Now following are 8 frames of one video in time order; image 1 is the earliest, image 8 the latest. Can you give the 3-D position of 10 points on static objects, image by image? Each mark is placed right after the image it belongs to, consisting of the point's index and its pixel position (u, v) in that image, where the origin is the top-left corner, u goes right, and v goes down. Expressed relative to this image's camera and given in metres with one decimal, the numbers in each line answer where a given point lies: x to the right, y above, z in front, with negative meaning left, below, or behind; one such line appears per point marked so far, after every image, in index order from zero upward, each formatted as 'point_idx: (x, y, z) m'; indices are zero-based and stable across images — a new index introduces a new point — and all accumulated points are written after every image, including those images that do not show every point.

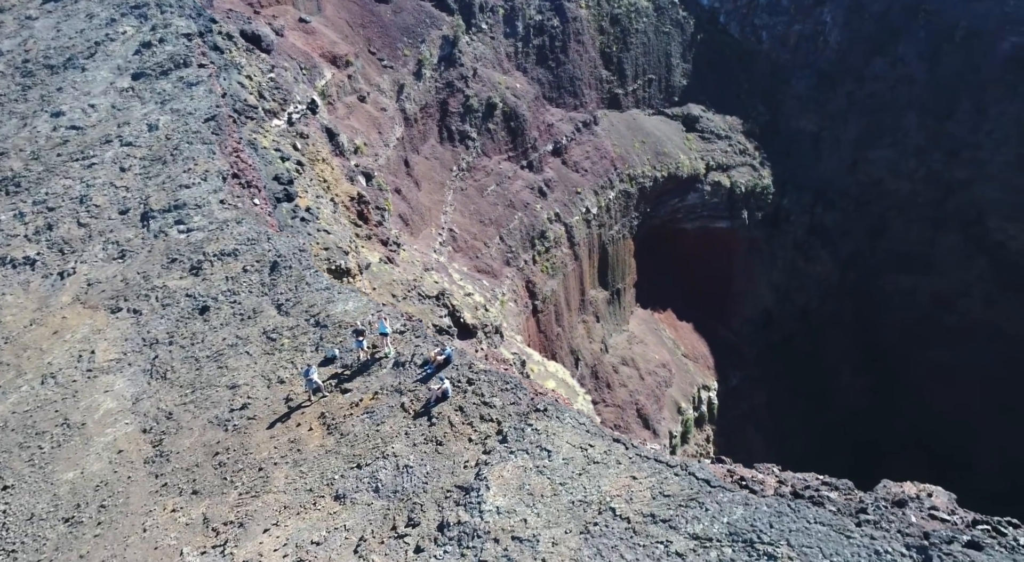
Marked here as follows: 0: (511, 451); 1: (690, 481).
0: (0.0, -2.1, +8.3) m
1: (+2.0, -2.2, +7.2) m
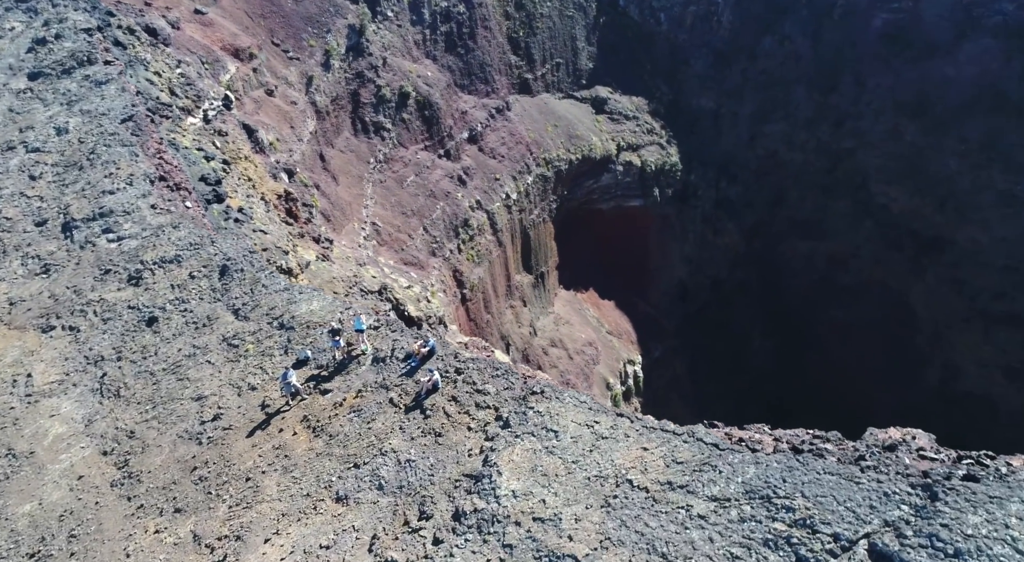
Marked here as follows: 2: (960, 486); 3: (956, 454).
0: (+0.1, -1.9, +8.4) m
1: (+2.2, -1.9, +7.5) m
2: (+4.3, -1.9, +6.2) m
3: (+4.8, -1.8, +7.2) m
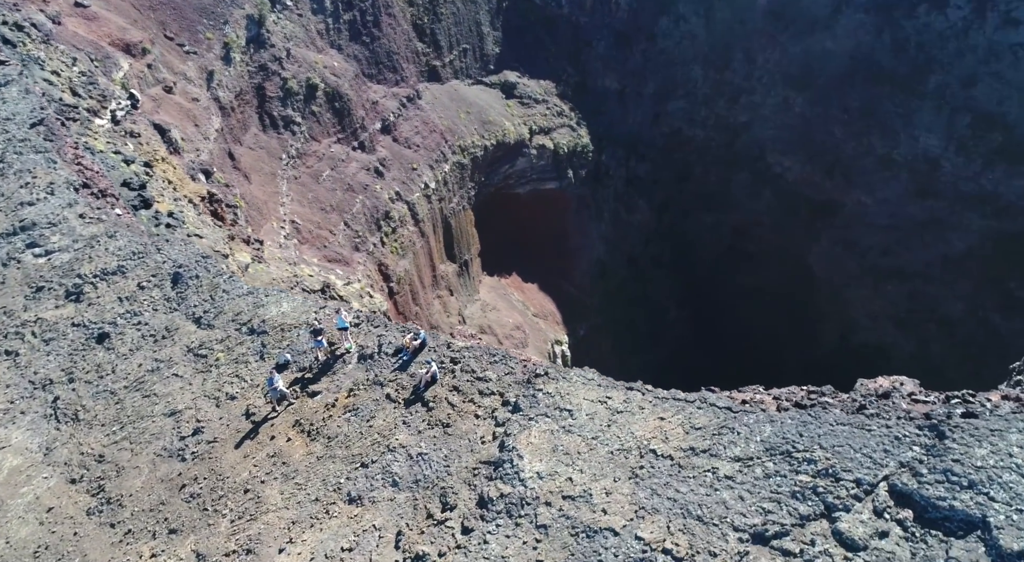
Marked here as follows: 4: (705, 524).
0: (+0.2, -1.7, +8.5) m
1: (+2.4, -1.5, +7.8) m
2: (+4.7, -1.4, +6.8) m
3: (+5.0, -1.3, +7.8) m
4: (+1.9, -2.4, +6.7) m
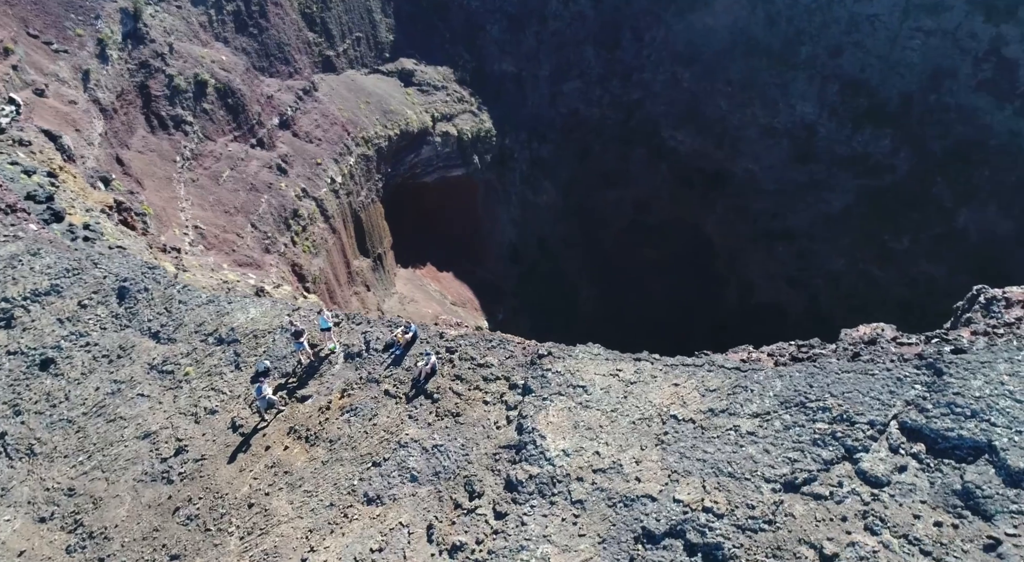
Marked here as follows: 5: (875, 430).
0: (+0.4, -1.5, +8.5) m
1: (+2.6, -1.1, +8.2) m
2: (+5.0, -0.9, +7.4) m
3: (+5.2, -0.7, +8.5) m
4: (+2.4, -2.1, +7.0) m
5: (+3.8, -1.6, +7.0) m
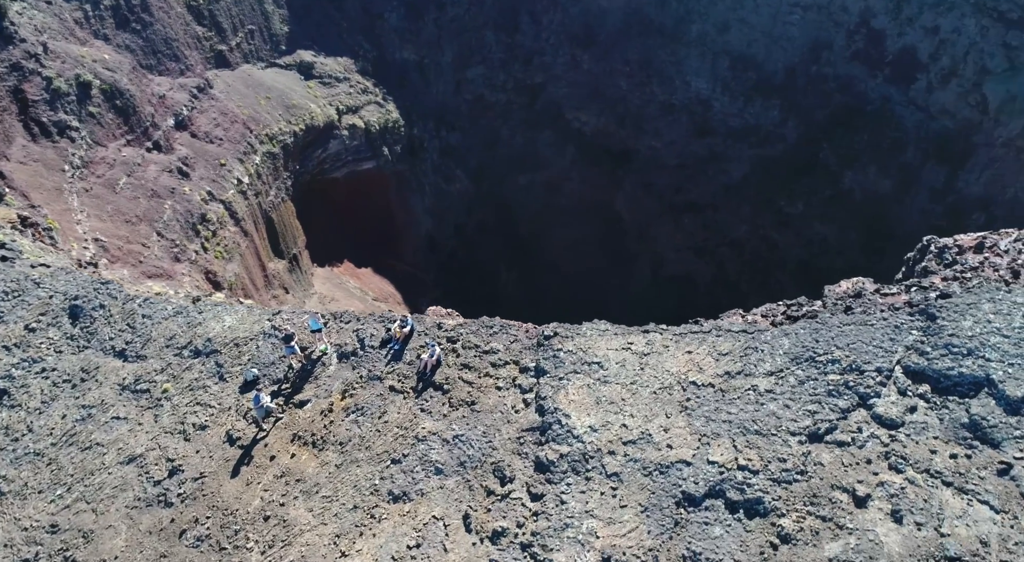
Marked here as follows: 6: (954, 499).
0: (+0.6, -1.3, +8.6) m
1: (+2.8, -0.7, +8.5) m
2: (+5.2, -0.3, +8.0) m
3: (+5.3, -0.1, +9.1) m
4: (+2.8, -1.7, +7.4) m
5: (+4.2, -1.1, +7.5) m
6: (+4.3, -2.1, +6.5) m
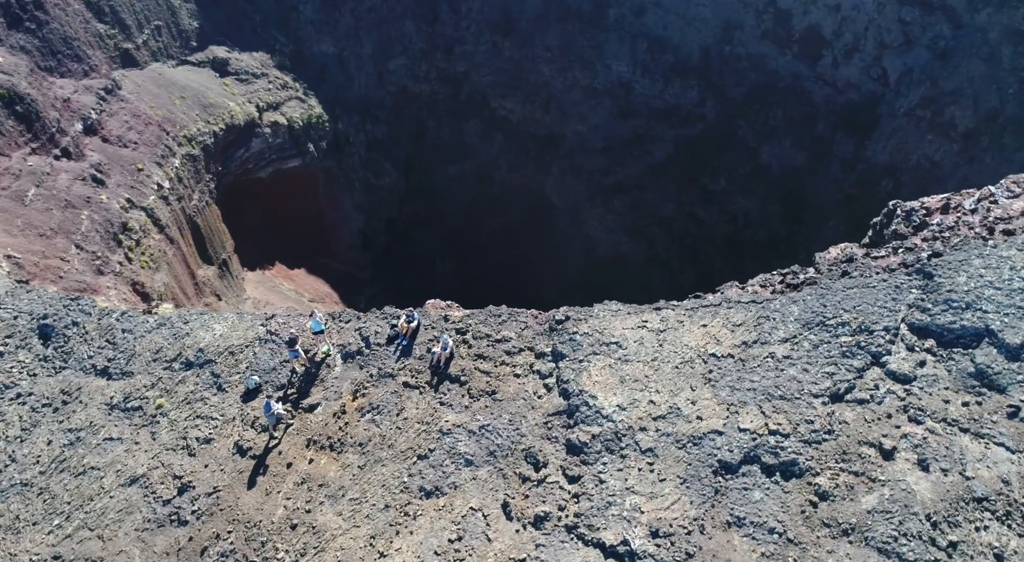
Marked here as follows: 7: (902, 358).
0: (+0.9, -1.0, +8.7) m
1: (+3.0, -0.4, +8.8) m
2: (+5.4, +0.2, +8.5) m
3: (+5.4, +0.5, +9.6) m
4: (+3.2, -1.4, +7.7) m
5: (+4.5, -0.6, +8.0) m
6: (+4.8, -1.7, +6.9) m
7: (+4.5, -0.9, +7.8) m
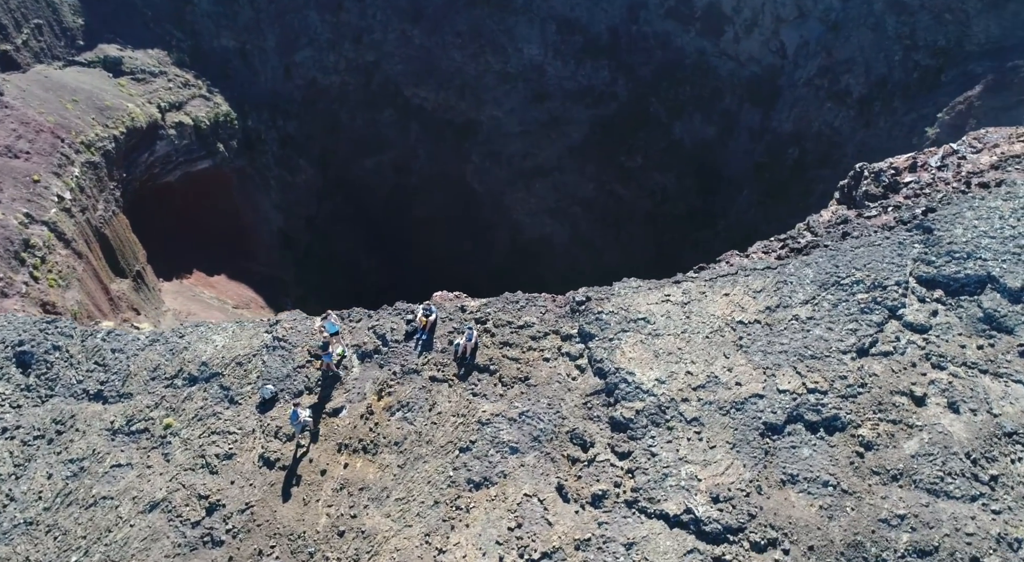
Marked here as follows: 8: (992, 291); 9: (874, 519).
0: (+1.3, -0.8, +8.8) m
1: (+3.4, +0.1, +9.2) m
2: (+5.7, +0.8, +9.1) m
3: (+5.6, +1.1, +10.2) m
4: (+3.7, -0.9, +8.0) m
5: (+5.0, -0.1, +8.4) m
6: (+5.4, -1.2, +7.5) m
7: (+5.0, -0.4, +8.3) m
8: (+5.9, -0.1, +8.2) m
9: (+3.7, -2.4, +6.8) m
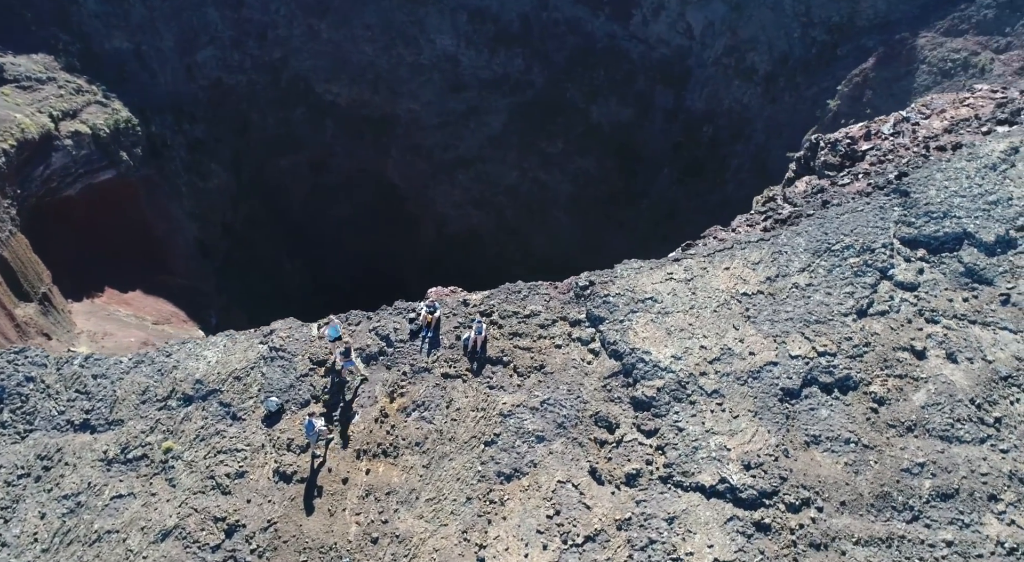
0: (+1.4, -0.6, +9.0) m
1: (+3.4, +0.5, +9.5) m
2: (+5.7, +1.4, +9.7) m
3: (+5.4, +1.6, +10.7) m
4: (+4.0, -0.5, +8.4) m
5: (+5.1, +0.4, +9.0) m
6: (+5.7, -0.6, +8.1) m
7: (+5.2, +0.1, +8.8) m
8: (+6.0, +0.4, +8.8) m
9: (+4.2, -2.0, +7.2) m
